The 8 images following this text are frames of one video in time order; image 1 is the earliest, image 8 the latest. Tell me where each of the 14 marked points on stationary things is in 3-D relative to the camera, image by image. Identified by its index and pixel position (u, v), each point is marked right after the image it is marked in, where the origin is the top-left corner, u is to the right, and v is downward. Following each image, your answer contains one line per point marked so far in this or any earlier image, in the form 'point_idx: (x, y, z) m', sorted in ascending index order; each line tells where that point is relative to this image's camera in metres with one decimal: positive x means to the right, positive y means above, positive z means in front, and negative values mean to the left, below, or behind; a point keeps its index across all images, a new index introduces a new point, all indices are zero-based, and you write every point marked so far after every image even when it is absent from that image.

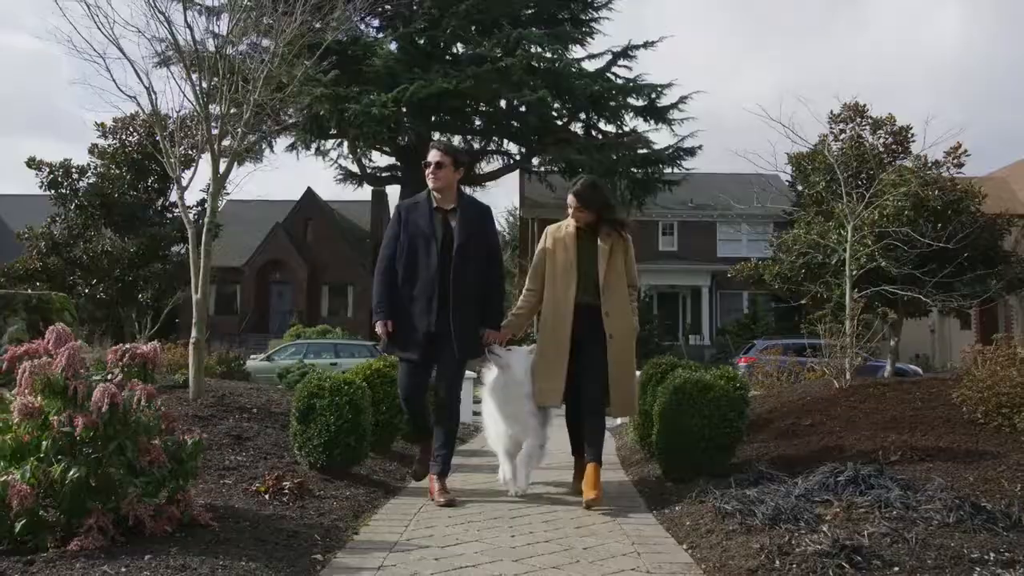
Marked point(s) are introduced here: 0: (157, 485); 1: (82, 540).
0: (-1.4, -0.8, +3.9) m
1: (-1.6, -1.0, +3.7) m
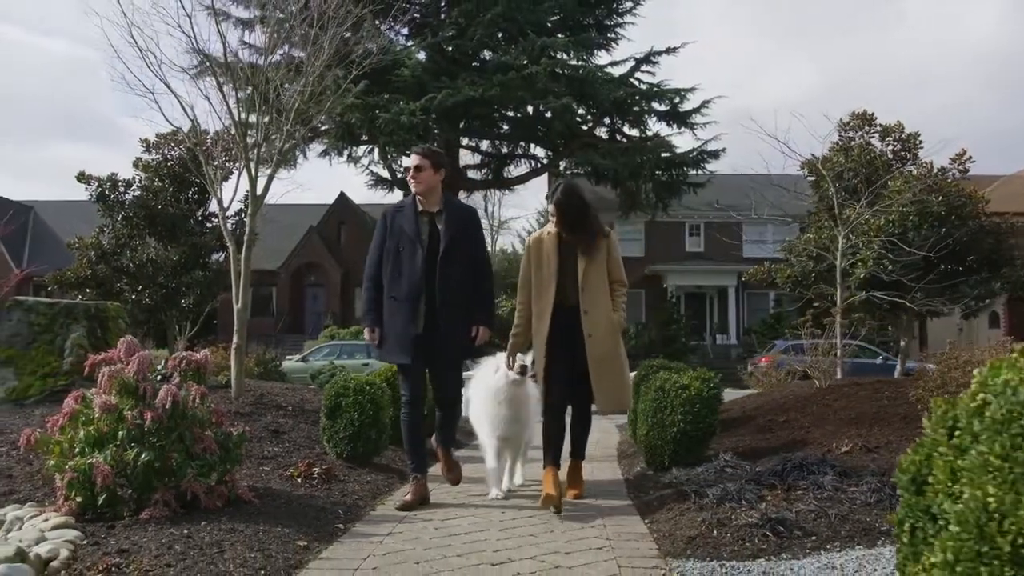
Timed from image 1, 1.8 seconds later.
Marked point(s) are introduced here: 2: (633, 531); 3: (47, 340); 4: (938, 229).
0: (-1.5, -0.9, +4.8) m
1: (-1.7, -1.1, +4.6) m
2: (+0.6, -1.2, +4.8) m
3: (-4.4, -0.5, +9.0) m
4: (+8.1, +1.1, +18.3) m
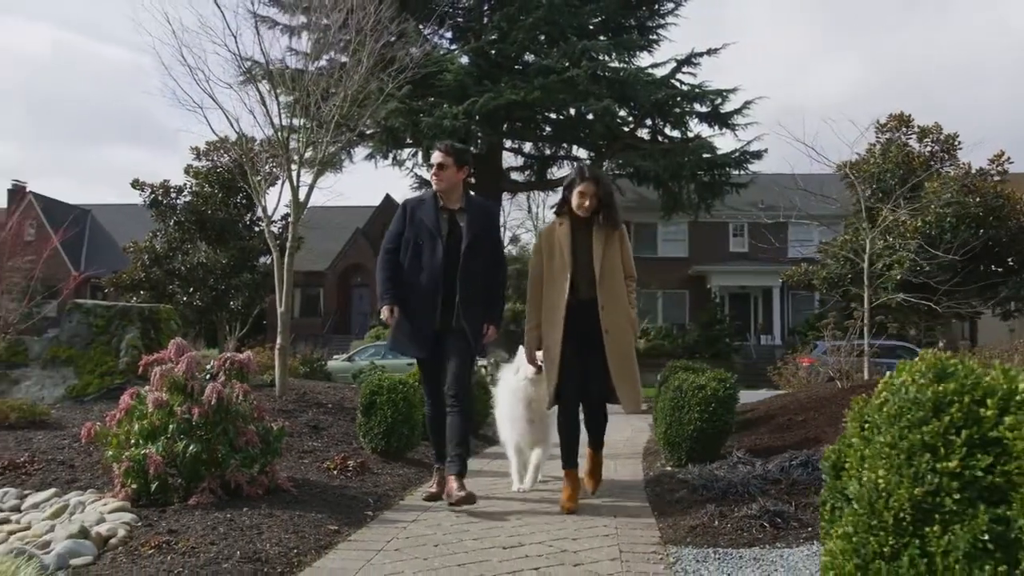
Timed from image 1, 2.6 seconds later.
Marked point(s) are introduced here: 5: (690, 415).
0: (-1.4, -0.9, +5.2) m
1: (-1.6, -1.1, +5.0) m
2: (+0.7, -1.2, +5.1) m
3: (-4.1, -0.5, +9.5) m
4: (+8.9, +1.1, +18.2) m
5: (+1.3, -0.9, +6.9) m
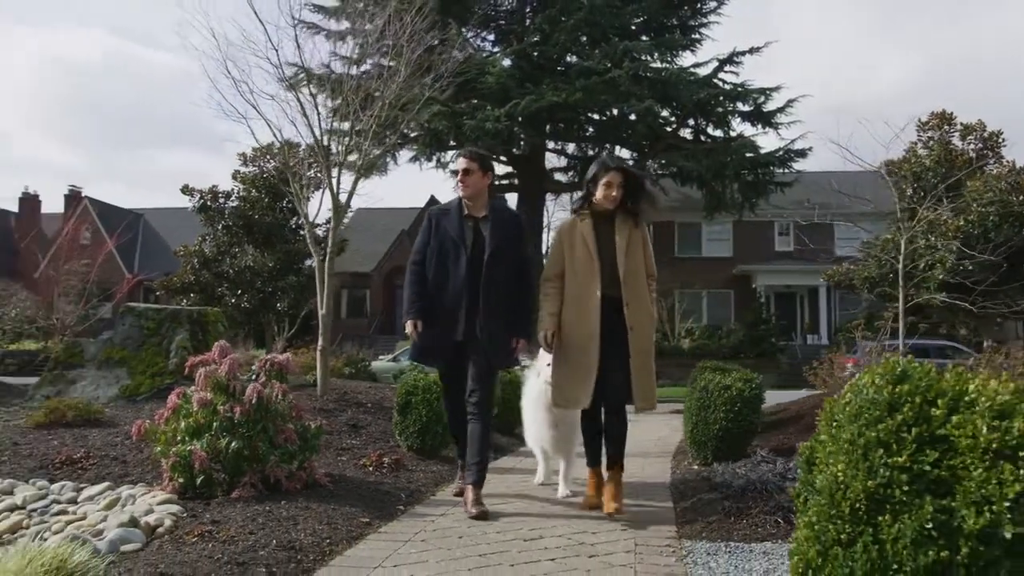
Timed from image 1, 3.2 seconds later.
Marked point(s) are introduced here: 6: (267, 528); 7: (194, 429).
0: (-1.3, -1.0, +5.5) m
1: (-1.5, -1.1, +5.3) m
2: (+0.8, -1.3, +5.3) m
3: (-3.7, -0.6, +10.0) m
4: (+9.6, +1.1, +18.0) m
5: (+1.5, -0.9, +7.1) m
6: (-1.1, -1.1, +4.4) m
7: (-1.8, -0.8, +5.5) m
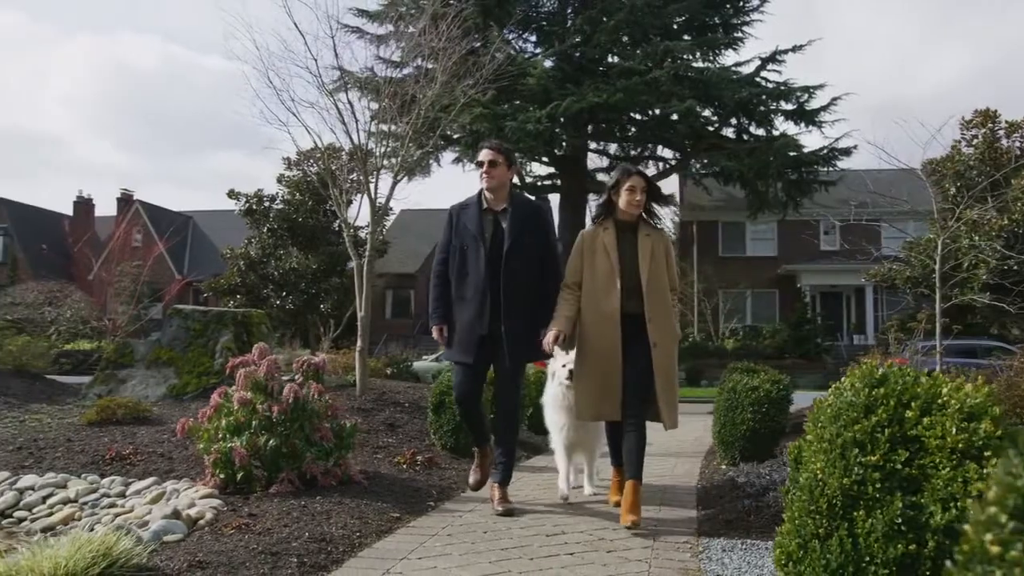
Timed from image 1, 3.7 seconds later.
0: (-1.1, -1.0, +5.8) m
1: (-1.4, -1.2, +5.6) m
2: (+1.0, -1.3, +5.5) m
3: (-3.3, -0.6, +10.3) m
4: (+10.3, +1.1, +17.7) m
5: (+1.7, -1.0, +7.2) m
6: (-1.0, -1.1, +4.6) m
7: (-1.7, -0.8, +5.7) m
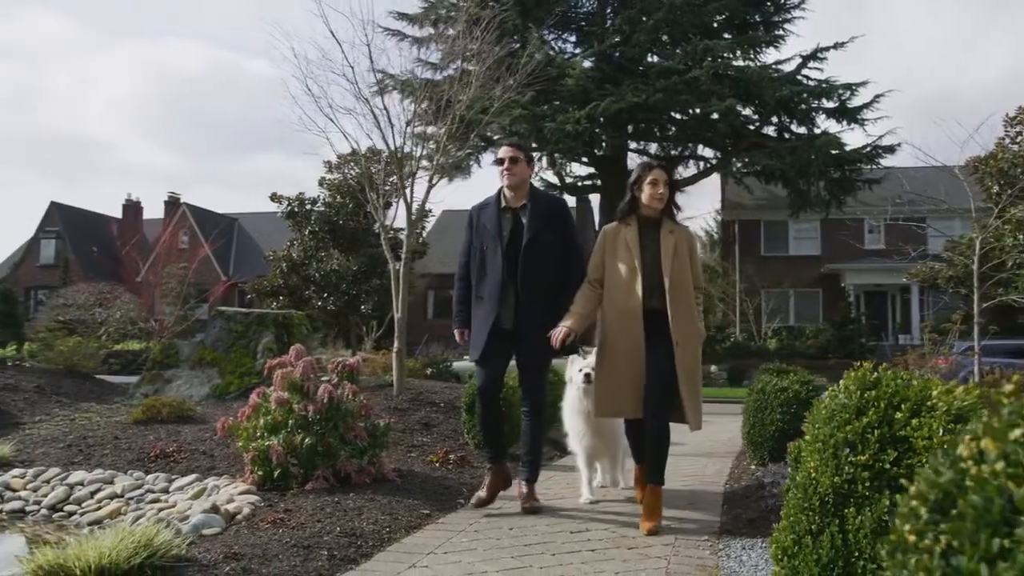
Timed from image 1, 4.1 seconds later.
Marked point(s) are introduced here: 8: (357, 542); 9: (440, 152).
0: (-0.9, -1.0, +5.9) m
1: (-1.2, -1.2, +5.8) m
2: (+1.1, -1.3, +5.6) m
3: (-3.0, -0.6, +10.6) m
4: (+11.0, +1.1, +17.4) m
5: (+2.0, -1.0, +7.2) m
6: (-0.9, -1.1, +4.8) m
7: (-1.5, -0.9, +5.9) m
8: (-0.7, -1.2, +4.4) m
9: (-1.0, +1.8, +12.5) m
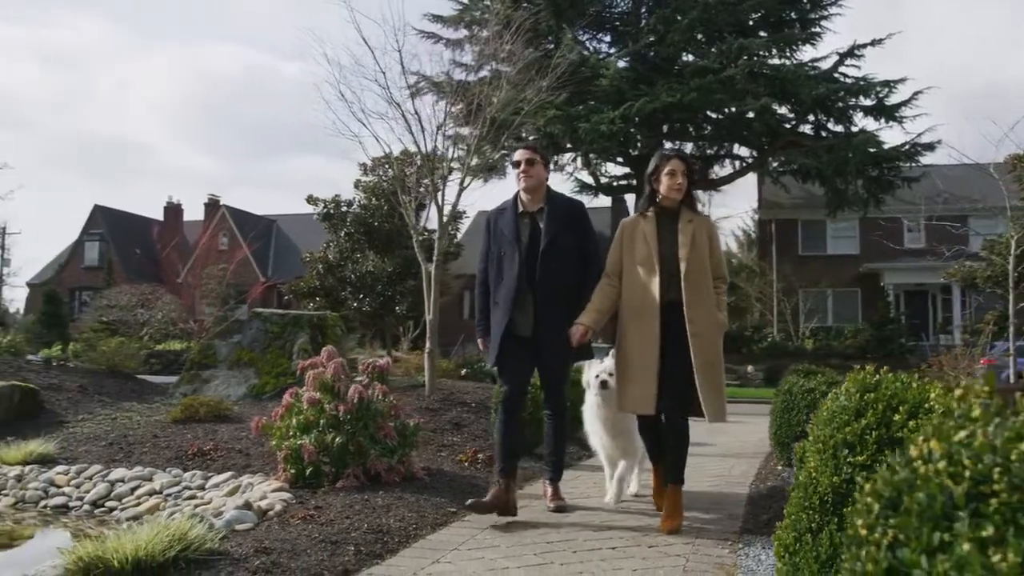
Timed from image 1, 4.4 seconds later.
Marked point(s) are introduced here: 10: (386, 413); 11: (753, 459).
0: (-0.8, -1.0, +6.1) m
1: (-1.0, -1.2, +5.9) m
2: (+1.3, -1.3, +5.6) m
3: (-2.6, -0.6, +10.8) m
4: (+11.6, +1.2, +17.1) m
5: (+2.2, -1.0, +7.3) m
6: (-0.8, -1.2, +4.9) m
7: (-1.3, -0.9, +6.1) m
8: (-0.6, -1.2, +4.5) m
9: (-0.5, +1.7, +12.7) m
10: (-0.8, -0.8, +6.2) m
11: (+2.1, -1.5, +8.5) m
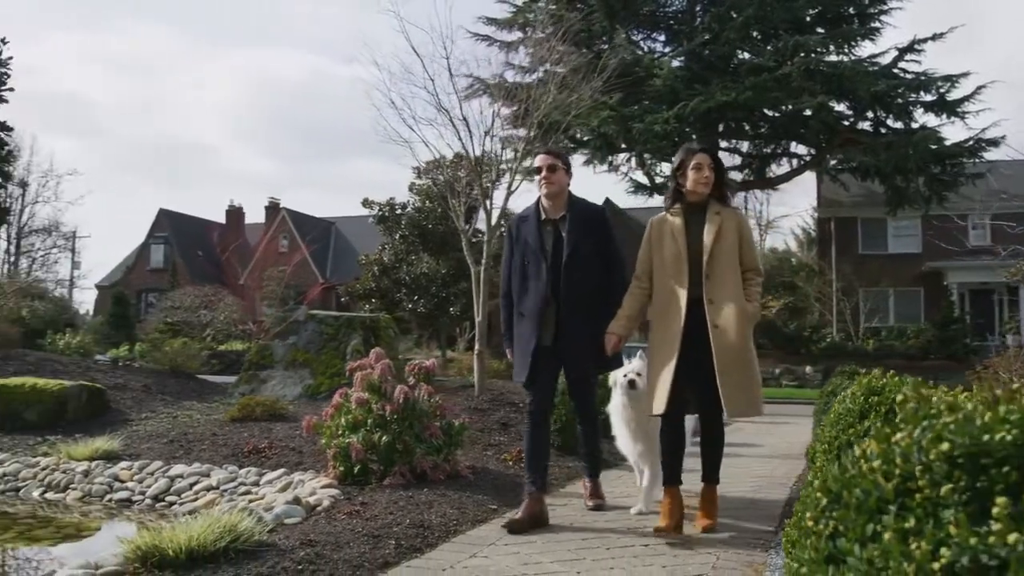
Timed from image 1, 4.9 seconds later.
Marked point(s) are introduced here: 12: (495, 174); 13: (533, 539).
0: (-0.5, -1.1, +6.3) m
1: (-0.8, -1.2, +6.2) m
2: (+1.5, -1.3, +5.7) m
3: (-2.1, -0.7, +11.1) m
4: (+12.5, +1.2, +16.5) m
5: (+2.5, -1.0, +7.3) m
6: (-0.6, -1.2, +5.1) m
7: (-1.1, -0.9, +6.4) m
8: (-0.4, -1.2, +4.7) m
9: (+0.1, +1.7, +12.9) m
10: (-0.5, -0.8, +6.4) m
11: (+2.6, -1.5, +8.6) m
12: (-0.3, +1.5, +12.9) m
13: (+0.1, -1.2, +4.7) m
